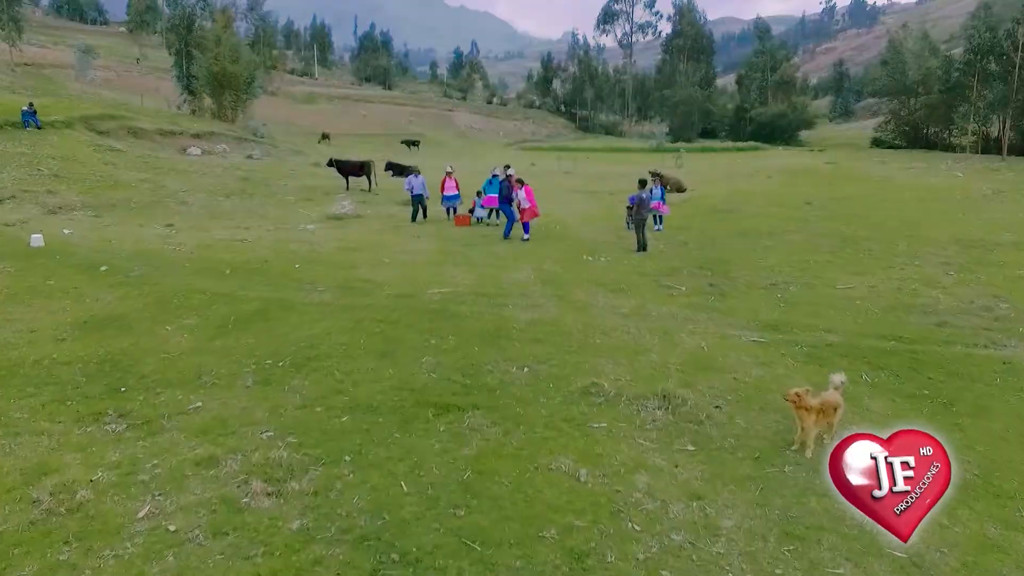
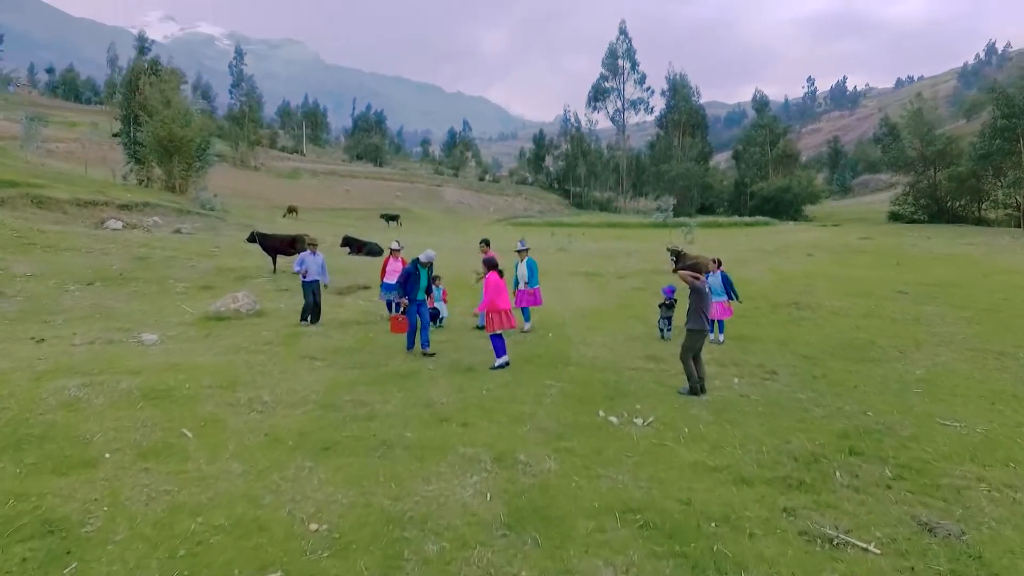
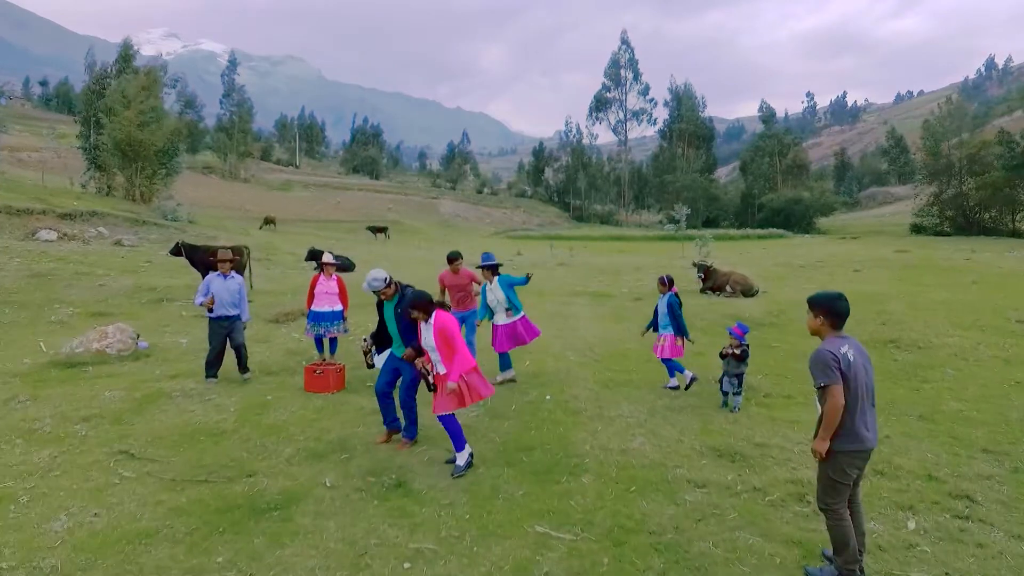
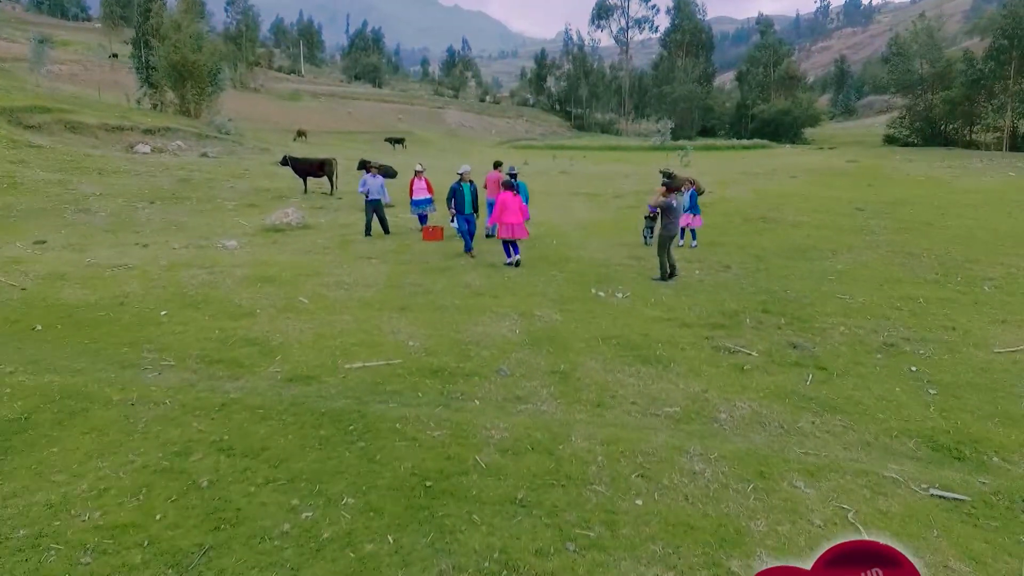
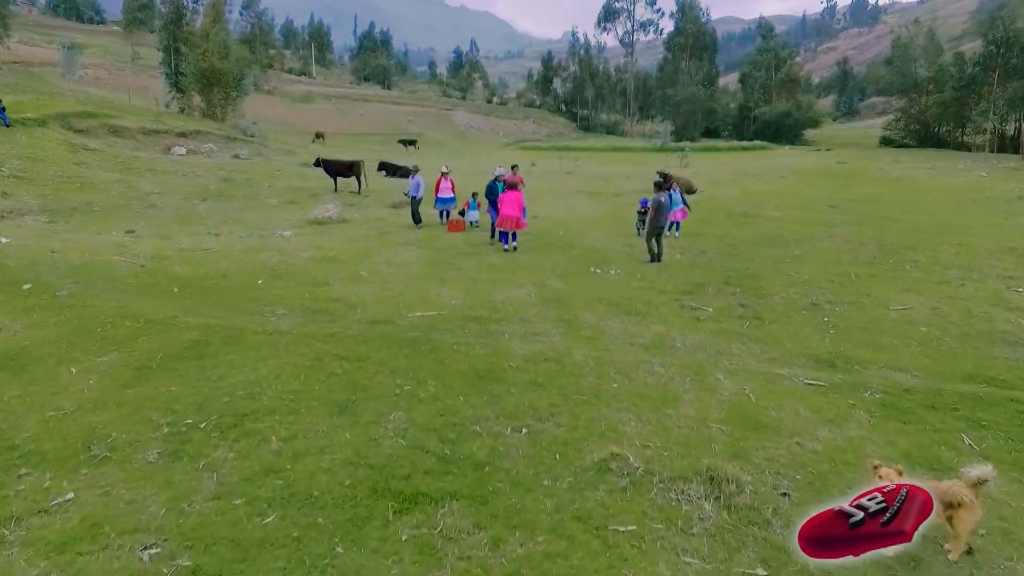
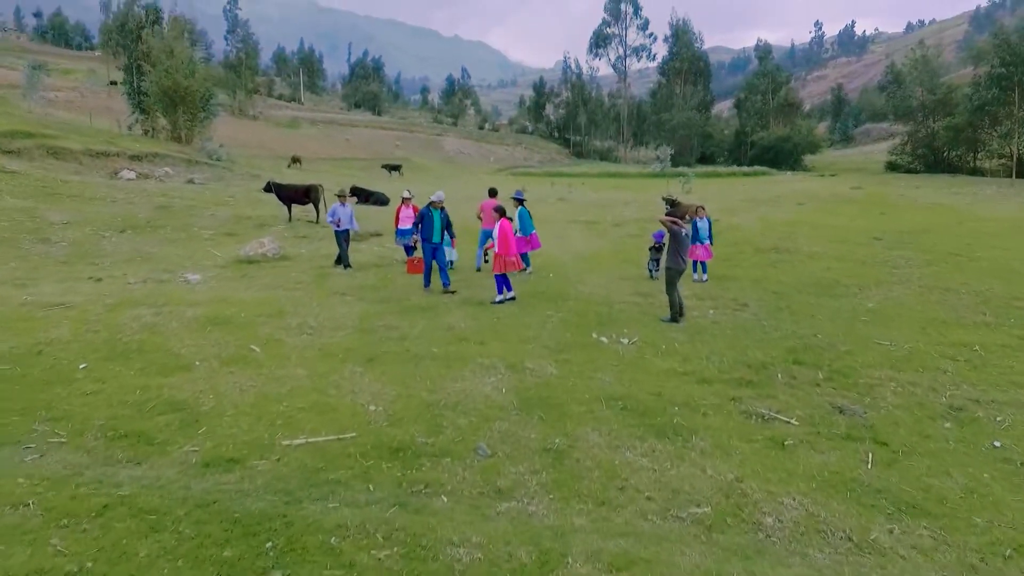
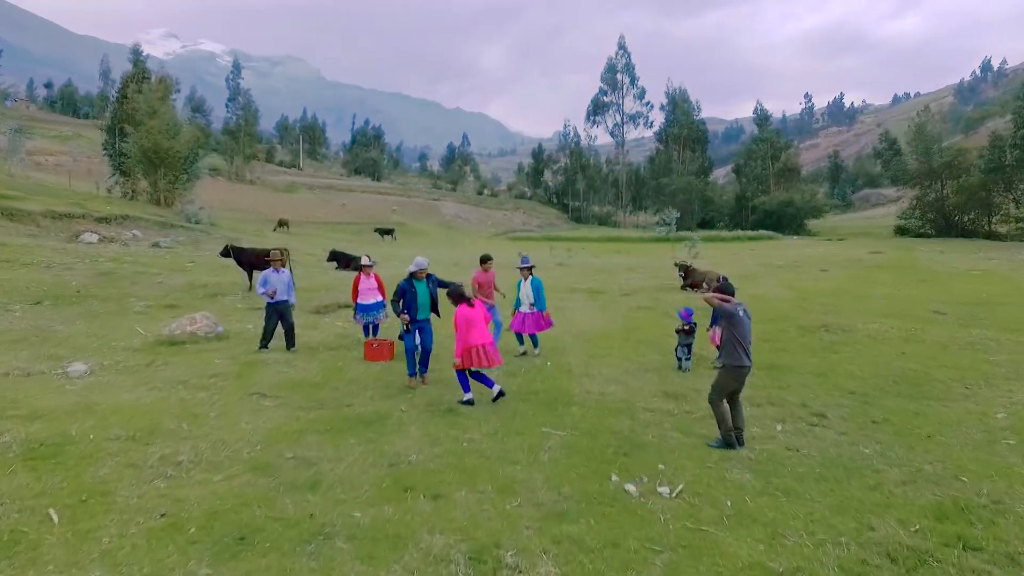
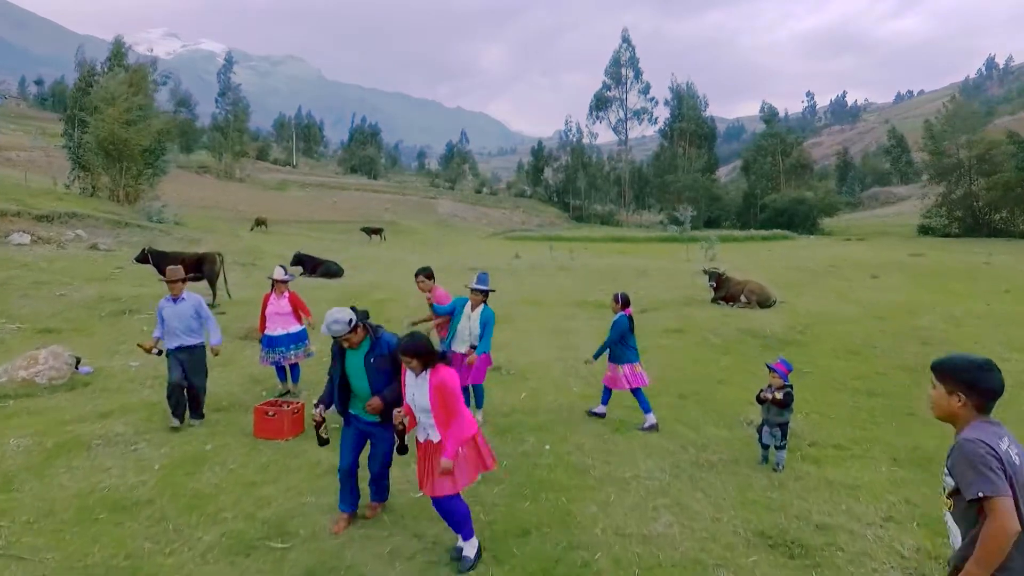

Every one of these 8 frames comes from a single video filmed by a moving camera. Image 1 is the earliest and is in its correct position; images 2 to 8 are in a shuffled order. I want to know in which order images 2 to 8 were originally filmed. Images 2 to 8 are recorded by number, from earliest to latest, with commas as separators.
5, 4, 6, 2, 7, 3, 8
